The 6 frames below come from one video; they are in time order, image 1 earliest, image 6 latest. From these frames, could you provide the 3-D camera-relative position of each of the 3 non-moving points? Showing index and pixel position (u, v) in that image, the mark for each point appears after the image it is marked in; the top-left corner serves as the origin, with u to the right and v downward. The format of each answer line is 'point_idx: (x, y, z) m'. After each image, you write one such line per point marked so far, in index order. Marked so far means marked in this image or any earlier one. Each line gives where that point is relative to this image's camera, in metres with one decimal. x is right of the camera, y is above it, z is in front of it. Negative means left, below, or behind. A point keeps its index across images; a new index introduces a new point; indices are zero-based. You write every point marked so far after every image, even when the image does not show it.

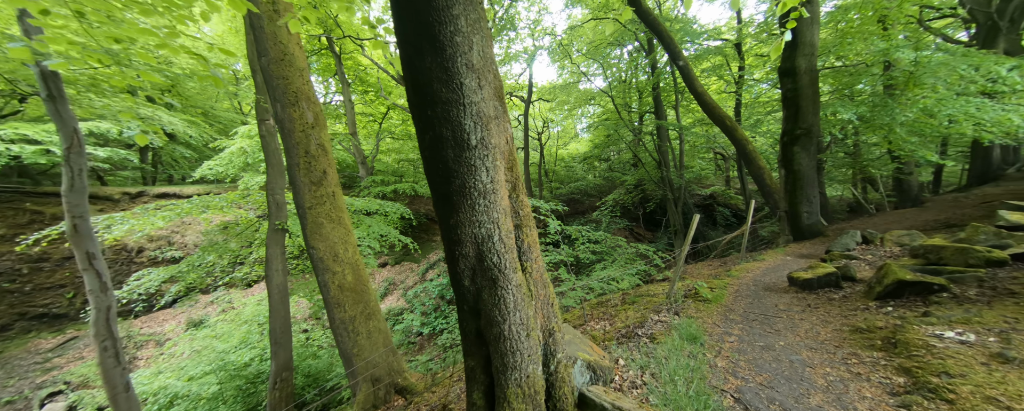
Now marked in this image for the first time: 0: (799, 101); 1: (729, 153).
0: (+5.8, +2.2, +6.4) m
1: (+10.5, +2.5, +15.1) m
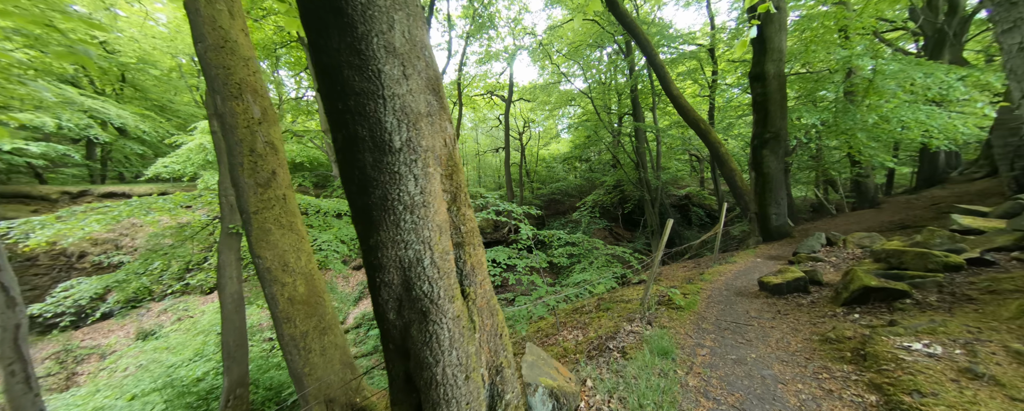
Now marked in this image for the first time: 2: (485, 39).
0: (+5.3, +2.1, +6.6) m
1: (+9.5, +2.5, +15.6) m
2: (-1.2, +8.0, +15.2) m
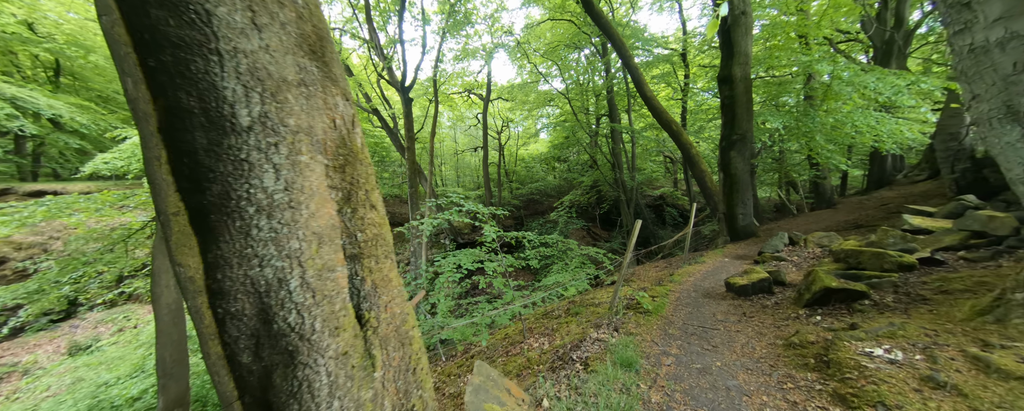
0: (+4.8, +2.1, +6.8) m
1: (+8.3, +2.4, +16.0) m
2: (-2.3, +8.0, +14.9) m
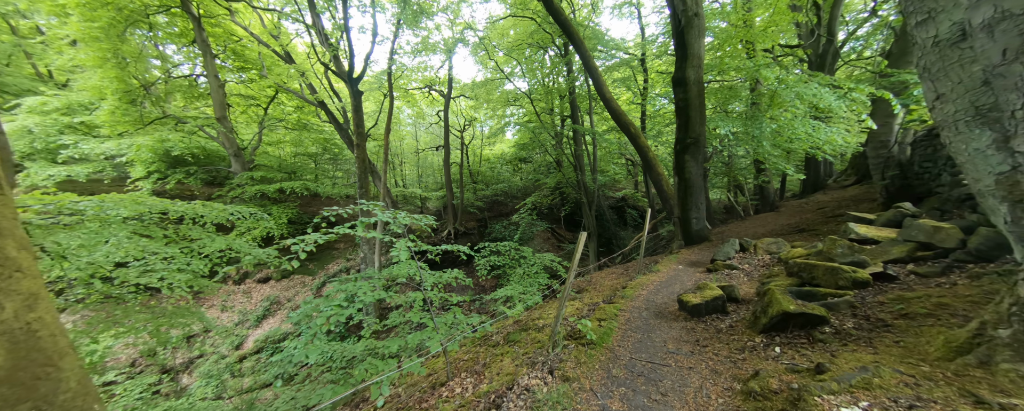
0: (+3.8, +2.0, +6.7) m
1: (+6.4, +2.4, +16.3) m
2: (-4.1, +7.9, +14.1) m
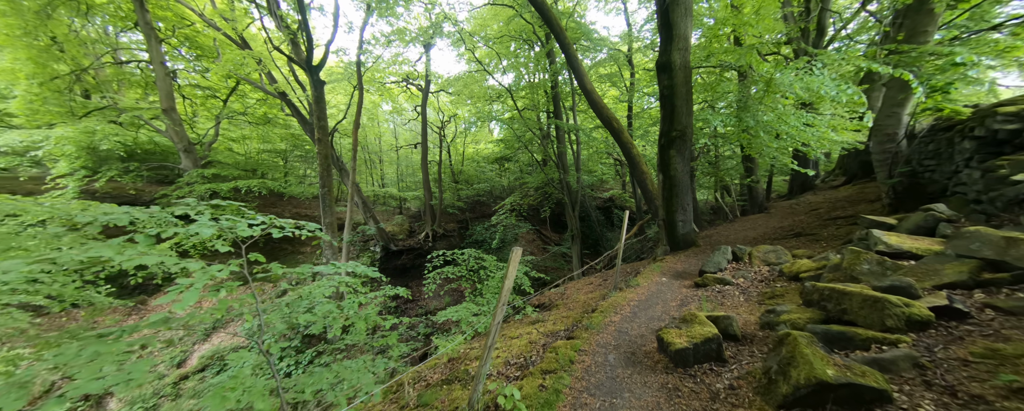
0: (+3.1, +2.0, +6.0) m
1: (+5.4, +2.3, +15.7) m
2: (-5.0, +7.9, +13.1) m
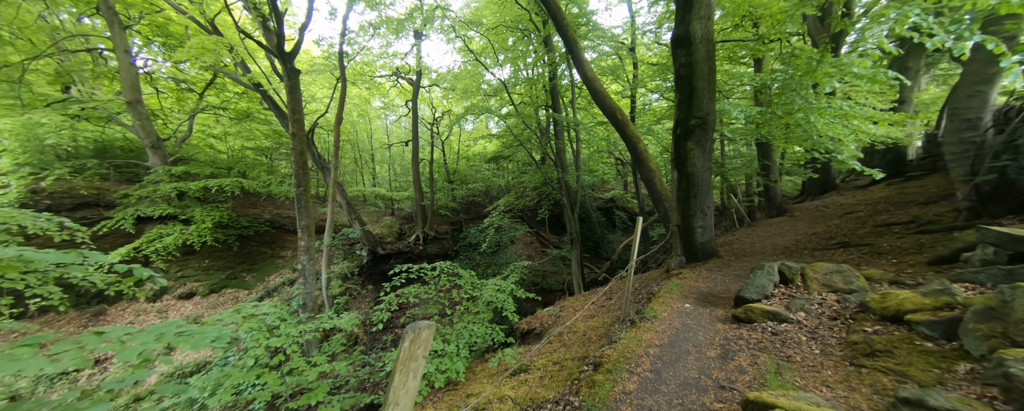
0: (+2.9, +2.0, +5.1) m
1: (+5.2, +2.3, +14.7) m
2: (-5.2, +7.8, +12.2) m
